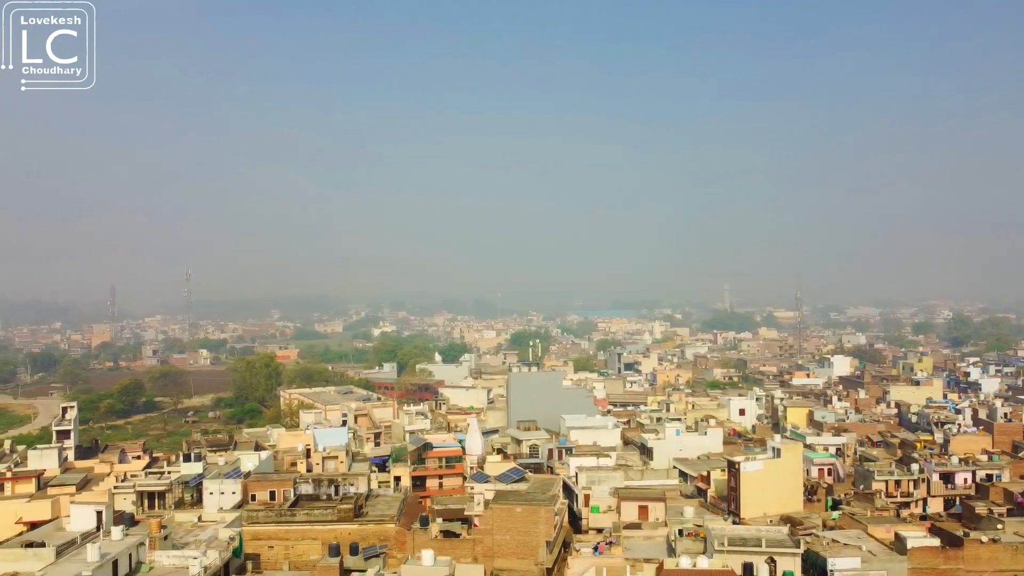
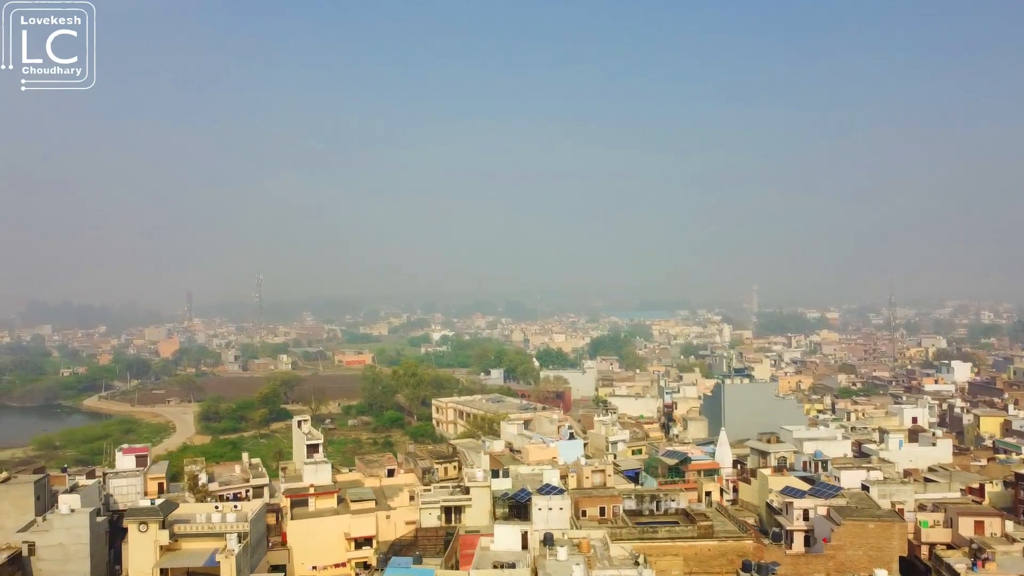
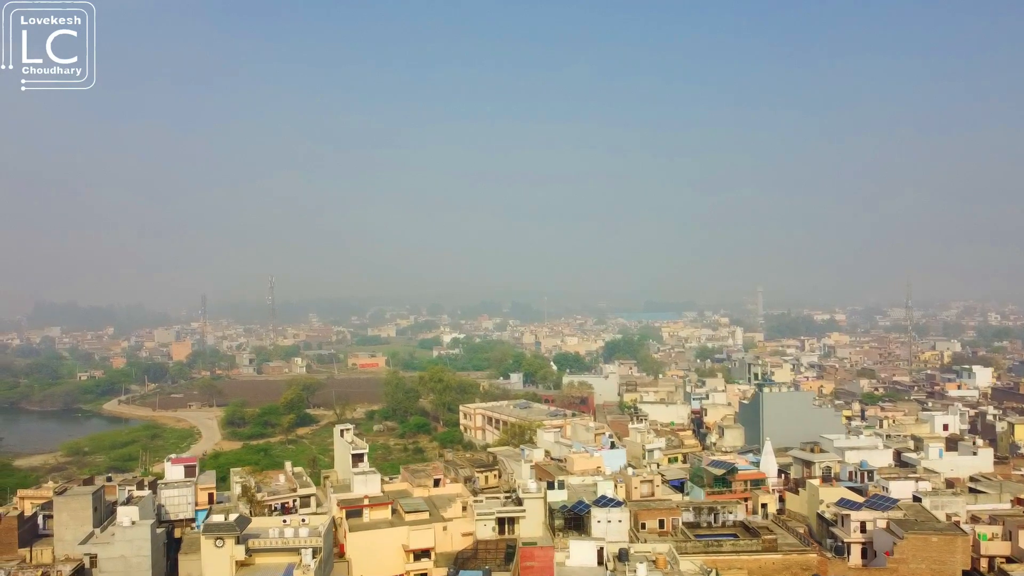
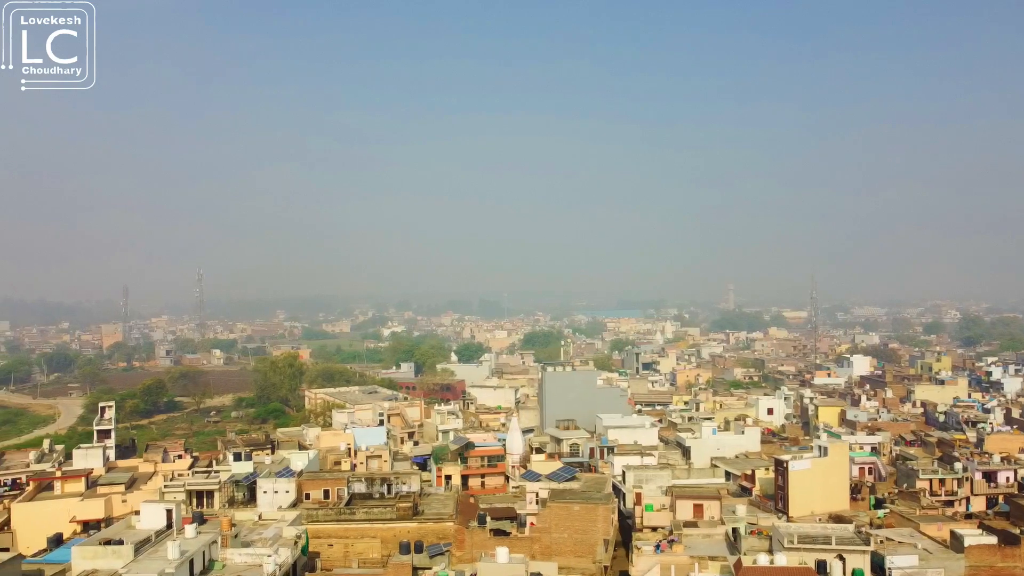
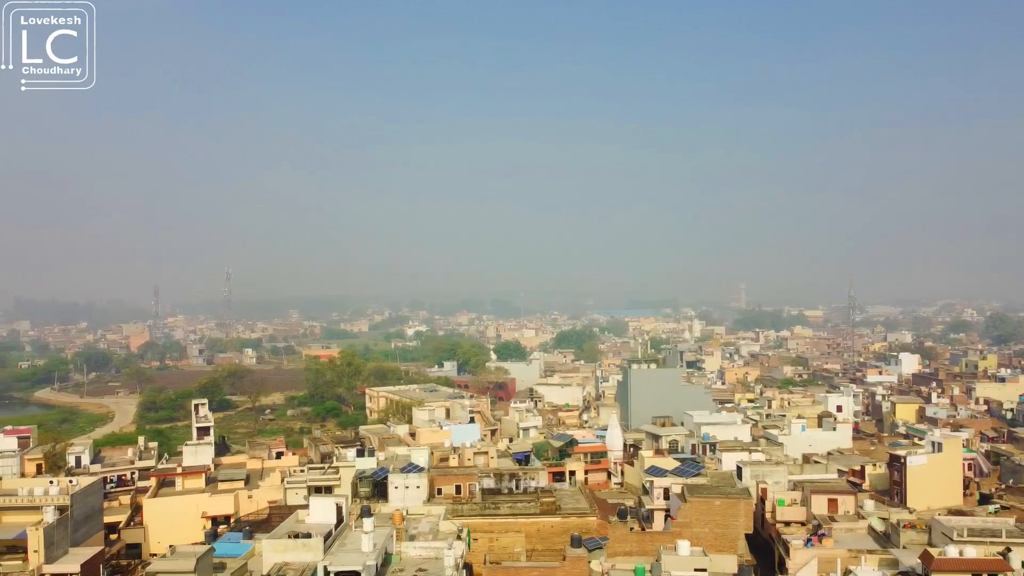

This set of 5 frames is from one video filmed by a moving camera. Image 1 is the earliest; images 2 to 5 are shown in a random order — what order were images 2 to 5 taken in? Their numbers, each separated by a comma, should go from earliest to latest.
4, 5, 2, 3
